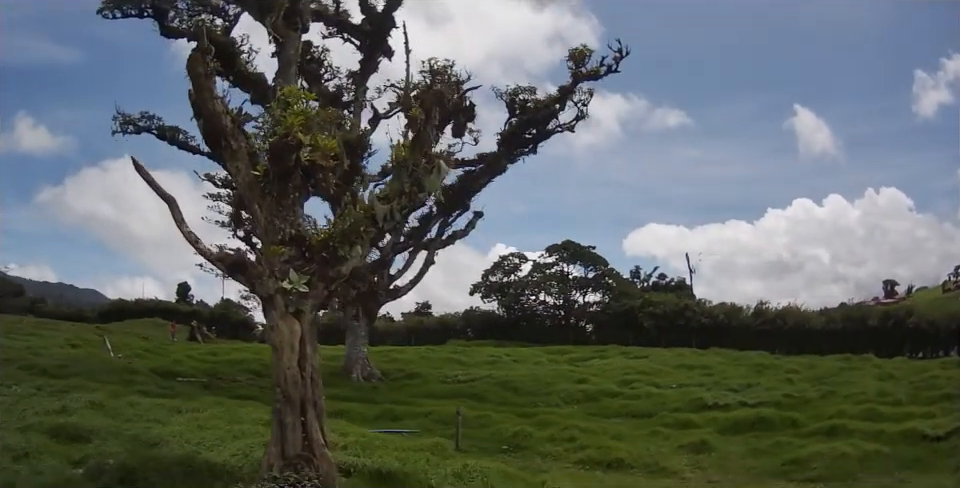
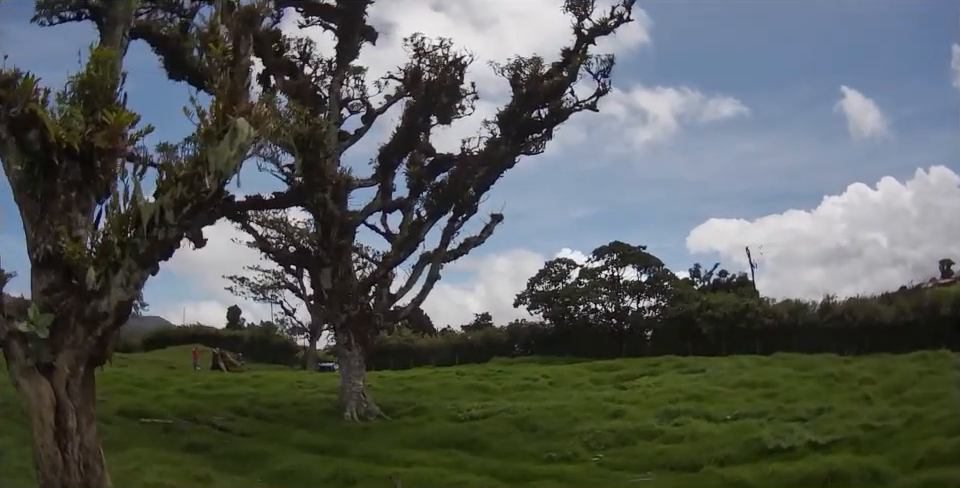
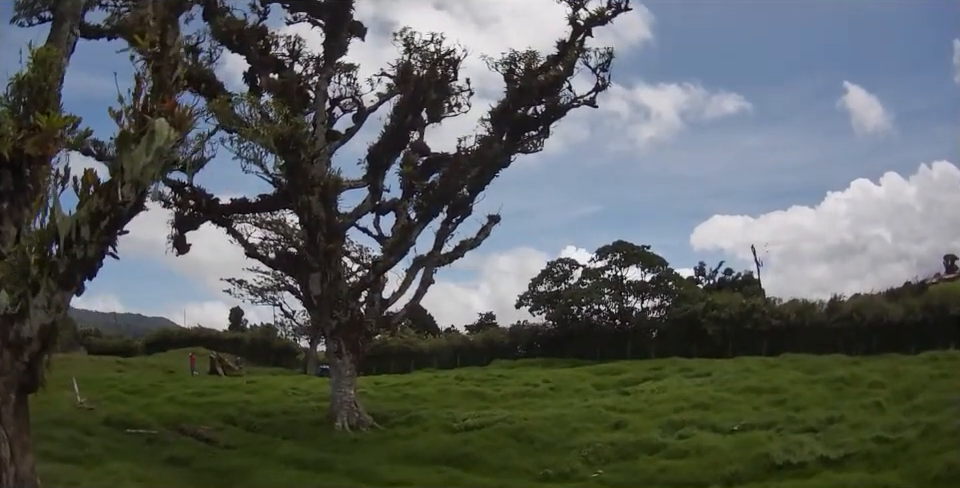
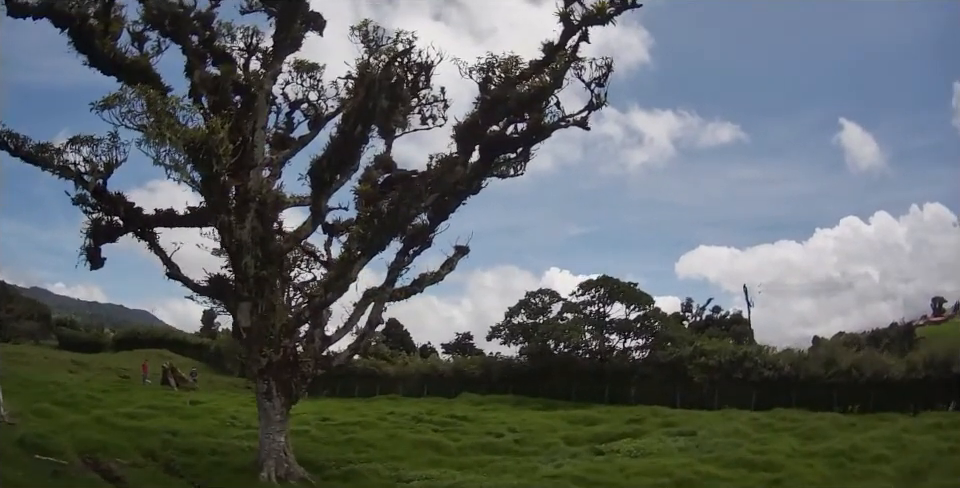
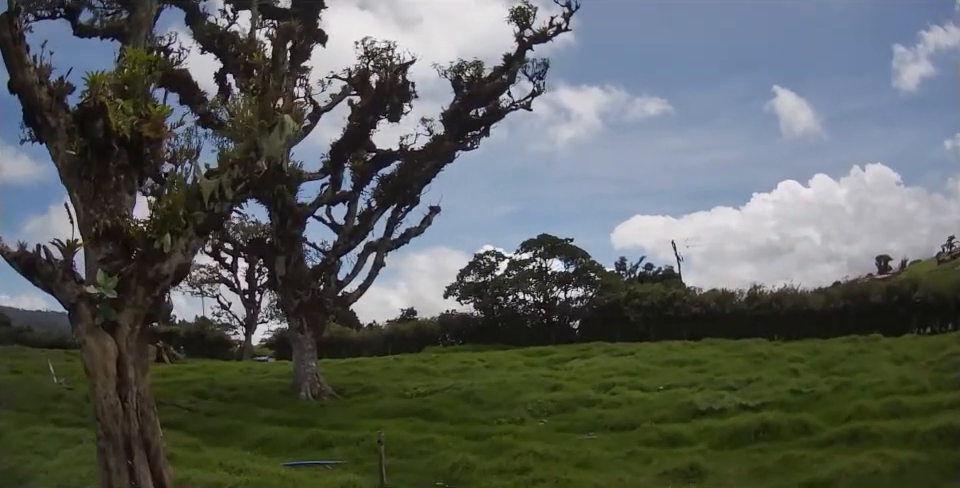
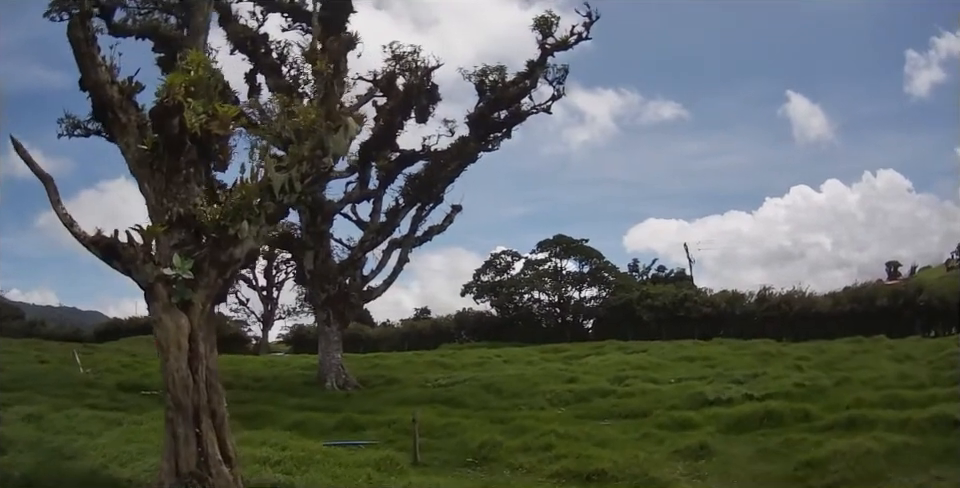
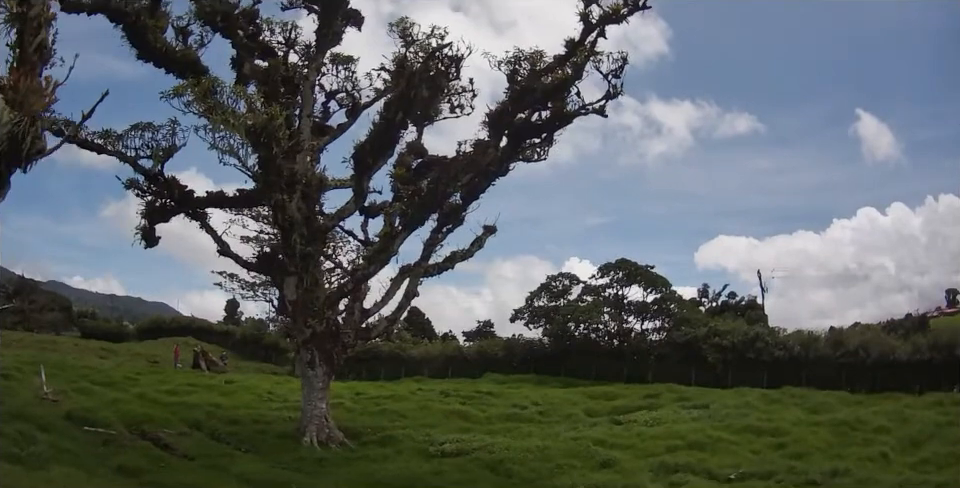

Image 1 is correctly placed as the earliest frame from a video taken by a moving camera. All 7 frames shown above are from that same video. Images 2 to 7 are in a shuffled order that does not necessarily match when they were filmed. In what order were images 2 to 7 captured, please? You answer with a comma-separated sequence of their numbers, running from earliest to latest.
6, 5, 2, 3, 7, 4
